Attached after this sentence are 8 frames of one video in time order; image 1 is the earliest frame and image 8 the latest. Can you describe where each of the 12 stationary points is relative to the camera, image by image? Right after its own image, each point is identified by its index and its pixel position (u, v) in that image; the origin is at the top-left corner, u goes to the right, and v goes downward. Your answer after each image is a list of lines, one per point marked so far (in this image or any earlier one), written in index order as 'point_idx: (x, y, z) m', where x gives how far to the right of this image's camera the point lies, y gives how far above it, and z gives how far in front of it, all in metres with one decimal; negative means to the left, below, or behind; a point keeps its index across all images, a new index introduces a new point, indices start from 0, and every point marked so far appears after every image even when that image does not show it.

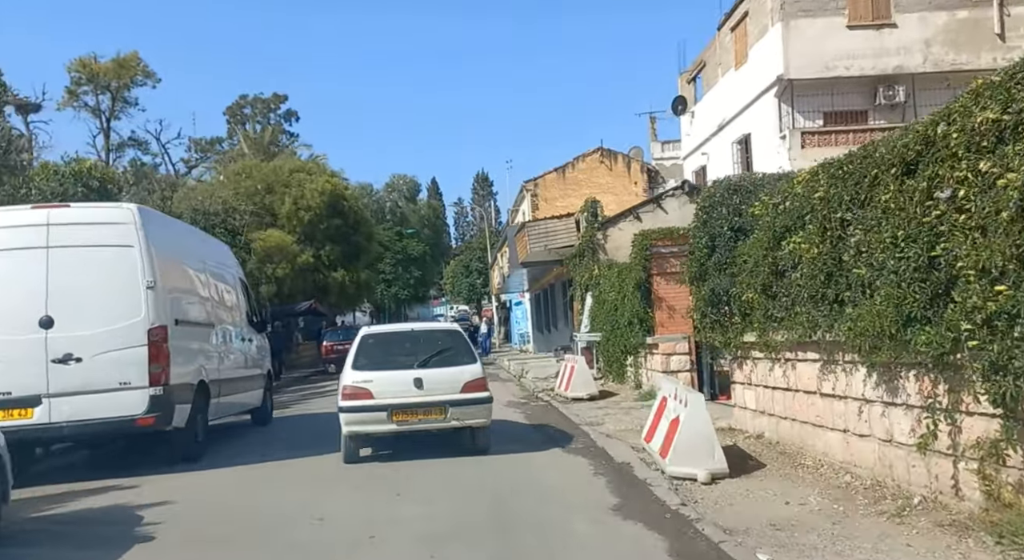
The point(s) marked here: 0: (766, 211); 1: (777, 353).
0: (+2.6, +0.7, +9.6) m
1: (+2.6, -0.7, +9.5) m
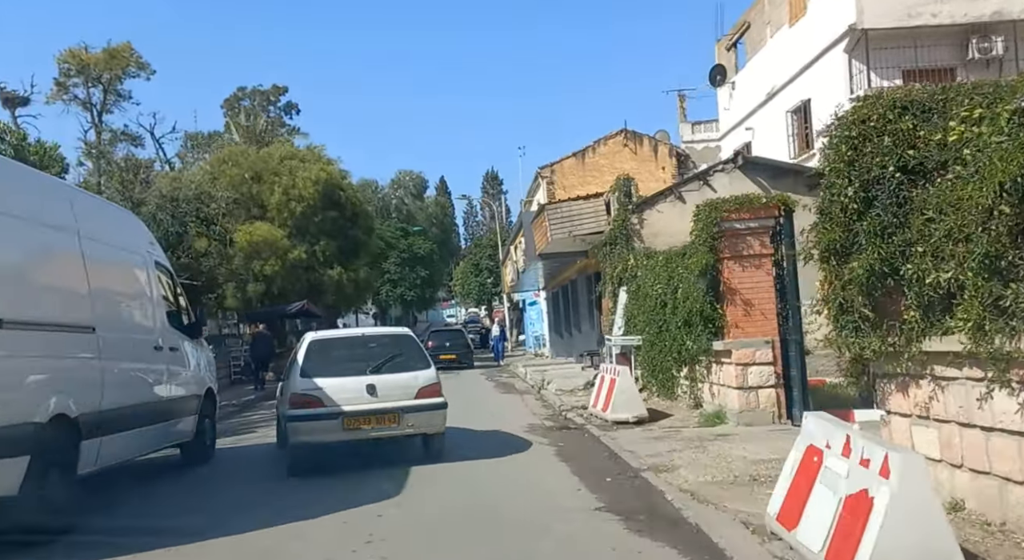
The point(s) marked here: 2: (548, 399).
0: (+2.8, +0.9, +5.6) m
1: (+2.9, -0.5, +5.5) m
2: (+0.7, -2.3, +18.8) m
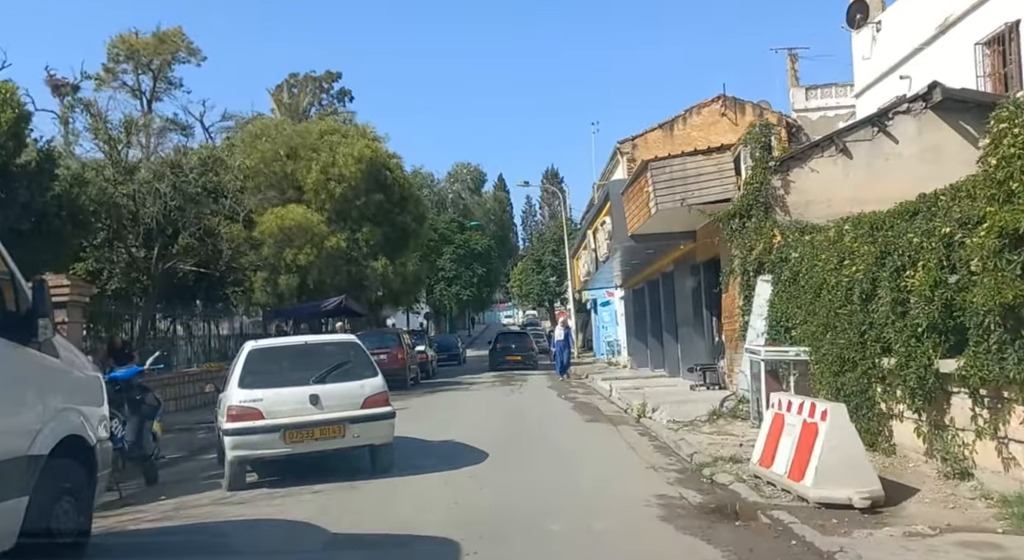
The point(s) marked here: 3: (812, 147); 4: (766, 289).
0: (+3.3, +1.1, -0.3) m
1: (+3.4, -0.3, -0.4) m
2: (+2.0, -2.1, +13.0) m
3: (+4.6, +2.0, +14.4) m
4: (+3.6, -0.1, +13.6) m
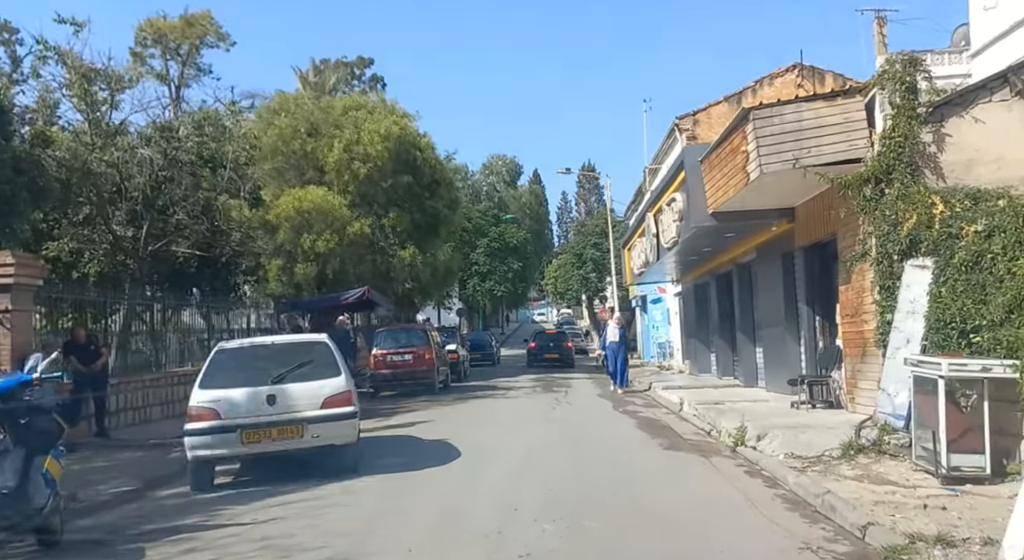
0: (+3.5, +1.3, -3.9) m
1: (+3.5, -0.2, -4.1) m
2: (+2.6, -1.9, +9.4) m
3: (+5.3, +2.2, +10.7) m
4: (+4.3, 0.0, +9.9) m
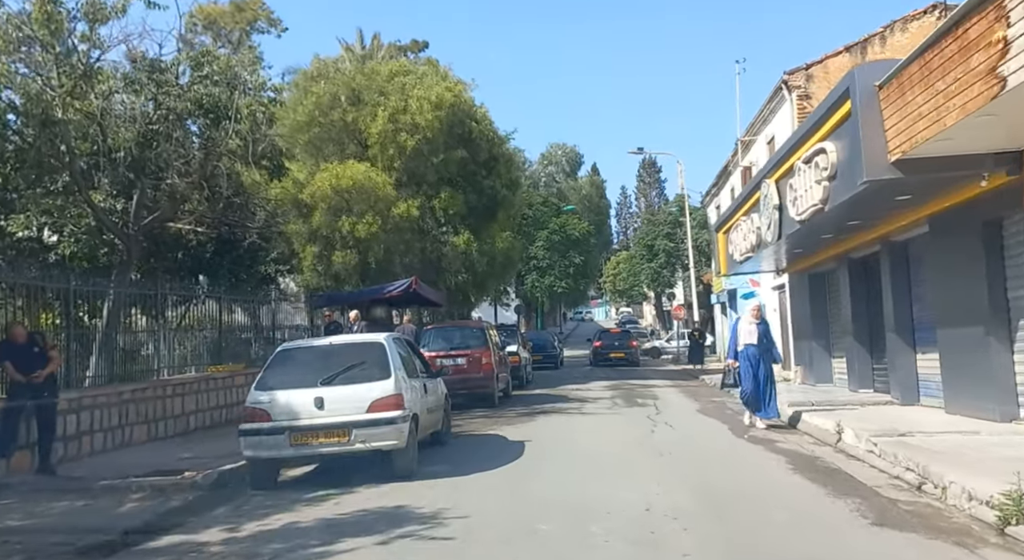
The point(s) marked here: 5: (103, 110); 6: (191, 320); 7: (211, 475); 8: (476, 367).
0: (+3.5, +1.5, -8.5) m
1: (+3.5, +0.1, -8.6) m
2: (+3.3, -1.7, +4.8) m
3: (+6.1, +2.4, +6.0) m
4: (+5.0, +0.3, +5.3) m
5: (-6.7, +2.8, +15.6) m
6: (-5.9, -0.7, +17.7) m
7: (-3.5, -2.3, +11.1) m
8: (-0.7, -1.8, +19.6) m
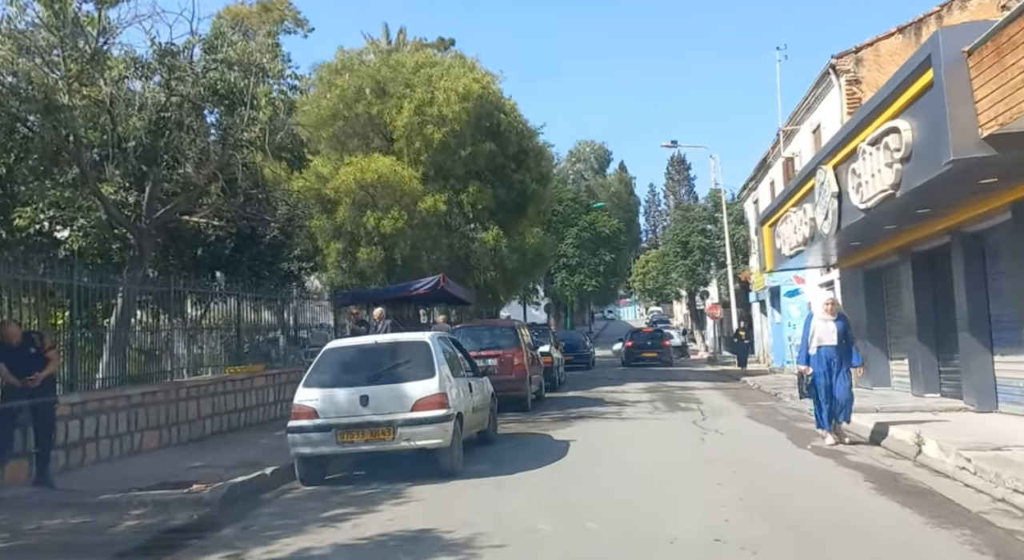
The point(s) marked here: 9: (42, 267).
0: (+3.3, +1.5, -9.7) m
1: (+3.3, +0.1, -9.9) m
2: (+3.5, -1.6, +3.6) m
3: (+6.3, +2.5, +4.7) m
4: (+5.3, +0.3, +4.0) m
5: (-6.1, +2.8, +14.7) m
6: (-5.3, -0.7, +16.7) m
7: (-3.1, -2.2, +10.0) m
8: (0.0, -1.7, +18.5) m
9: (-6.0, +0.2, +12.2) m
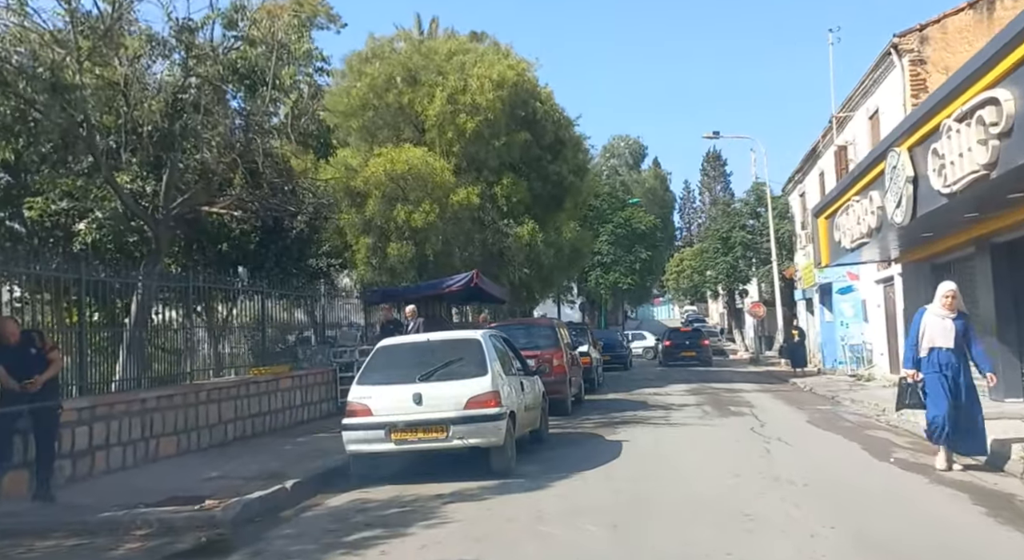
0: (+3.1, +1.6, -11.0) m
1: (+3.1, +0.2, -11.1) m
2: (+3.8, -1.5, +2.4) m
3: (+6.6, +2.5, +3.3) m
4: (+5.5, +0.4, +2.7) m
5: (-5.5, +2.9, +13.7) m
6: (-4.7, -0.6, +15.7) m
7: (-2.6, -2.1, +9.0) m
8: (+0.7, -1.6, +17.3) m
9: (-5.5, +0.2, +11.3) m
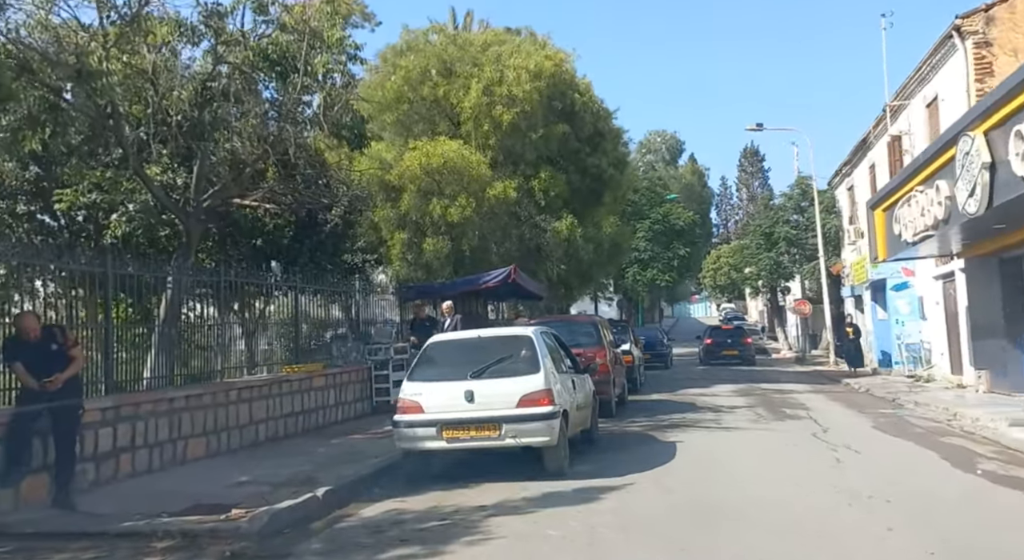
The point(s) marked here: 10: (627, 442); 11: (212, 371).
0: (+2.8, +1.6, -11.9) m
1: (+2.8, +0.2, -12.0) m
2: (+4.0, -1.5, +1.5) m
3: (+6.8, +2.6, +2.3) m
4: (+5.7, +0.5, +1.7) m
5: (-4.9, +3.0, +13.2) m
6: (-4.0, -0.5, +15.1) m
7: (-2.2, -2.1, +8.3) m
8: (+1.4, -1.6, +16.5) m
9: (-4.9, +0.3, +10.7) m
10: (+1.5, -2.2, +12.5) m
11: (-4.3, -1.3, +13.6) m
